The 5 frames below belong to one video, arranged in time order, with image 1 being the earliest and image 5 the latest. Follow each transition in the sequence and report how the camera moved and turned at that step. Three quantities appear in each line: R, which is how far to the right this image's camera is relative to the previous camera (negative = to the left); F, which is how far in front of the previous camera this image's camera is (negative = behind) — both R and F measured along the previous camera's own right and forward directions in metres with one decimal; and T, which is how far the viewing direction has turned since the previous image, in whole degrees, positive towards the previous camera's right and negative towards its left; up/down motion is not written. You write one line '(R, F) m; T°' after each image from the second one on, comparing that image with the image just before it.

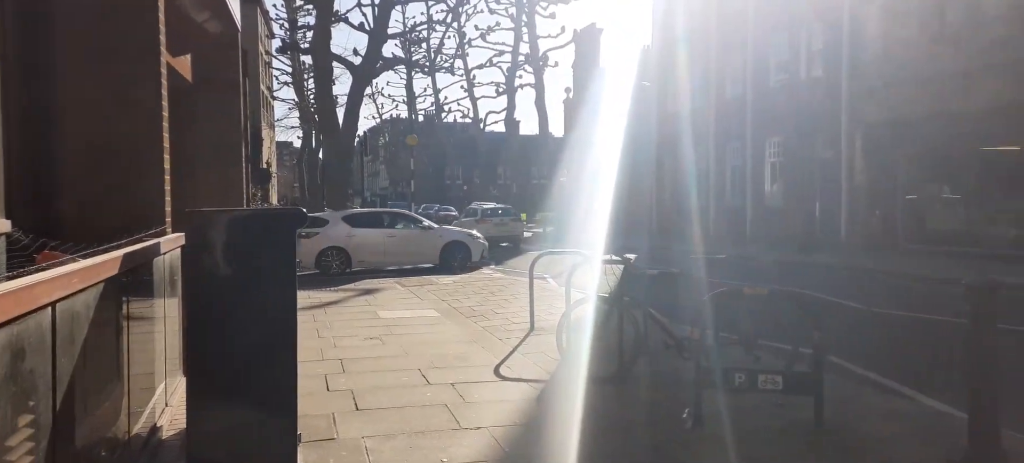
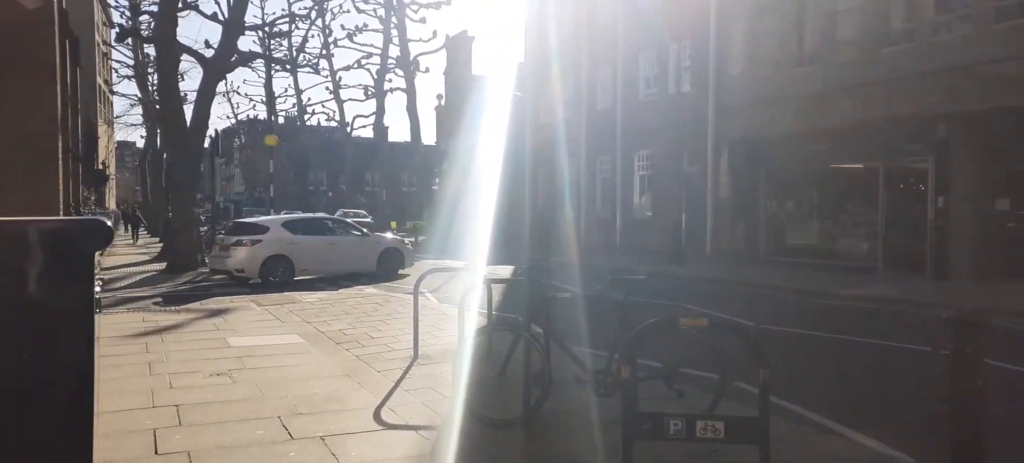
(-0.1, +1.0) m; +10°
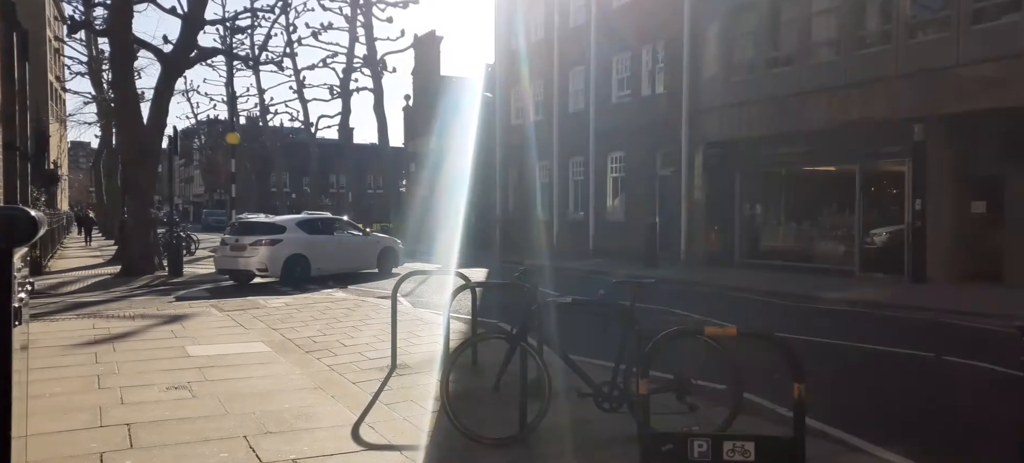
(-0.2, +0.5) m; +3°
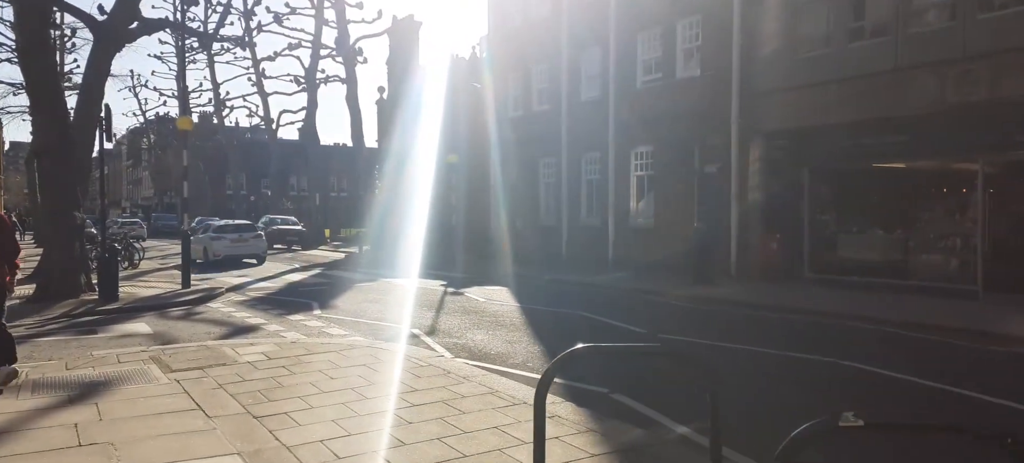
(-1.4, +3.8) m; +3°
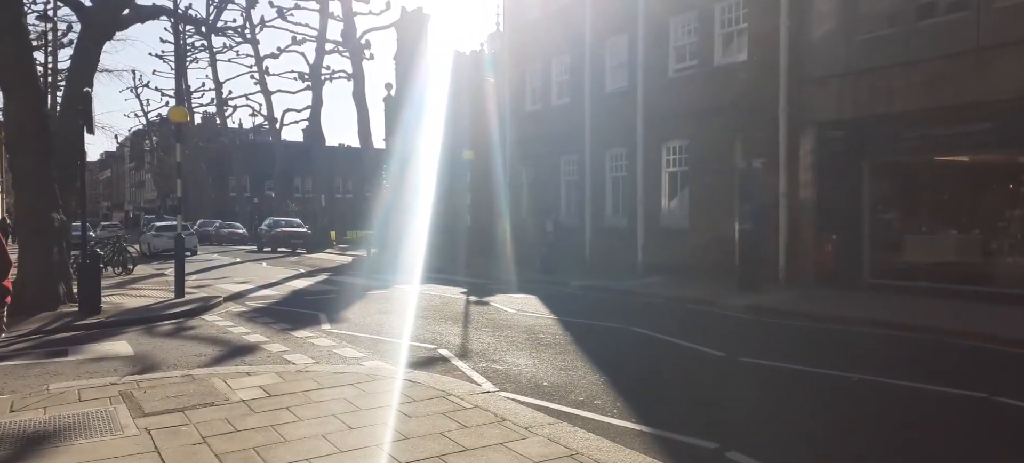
(-0.5, +1.6) m; 0°
